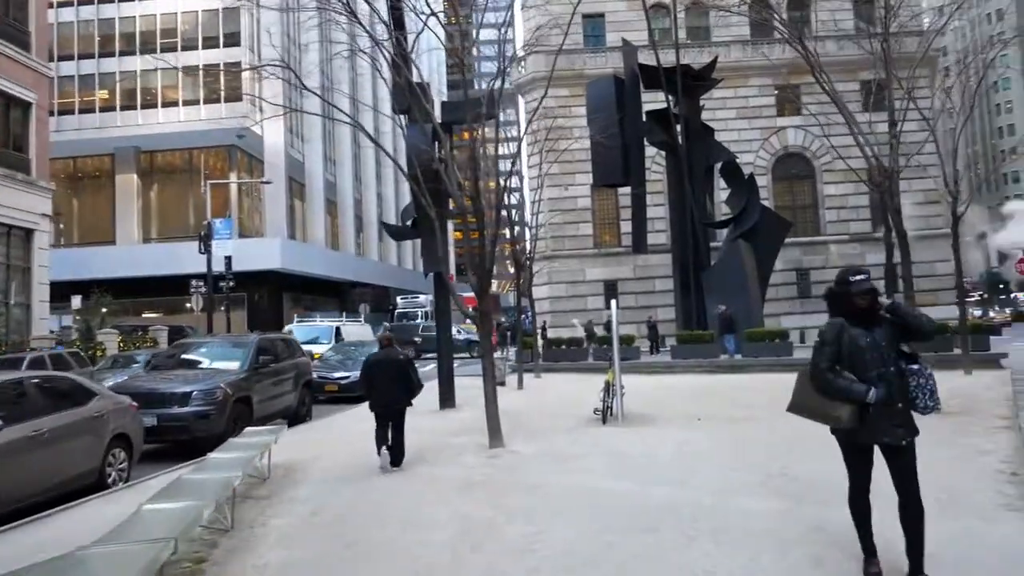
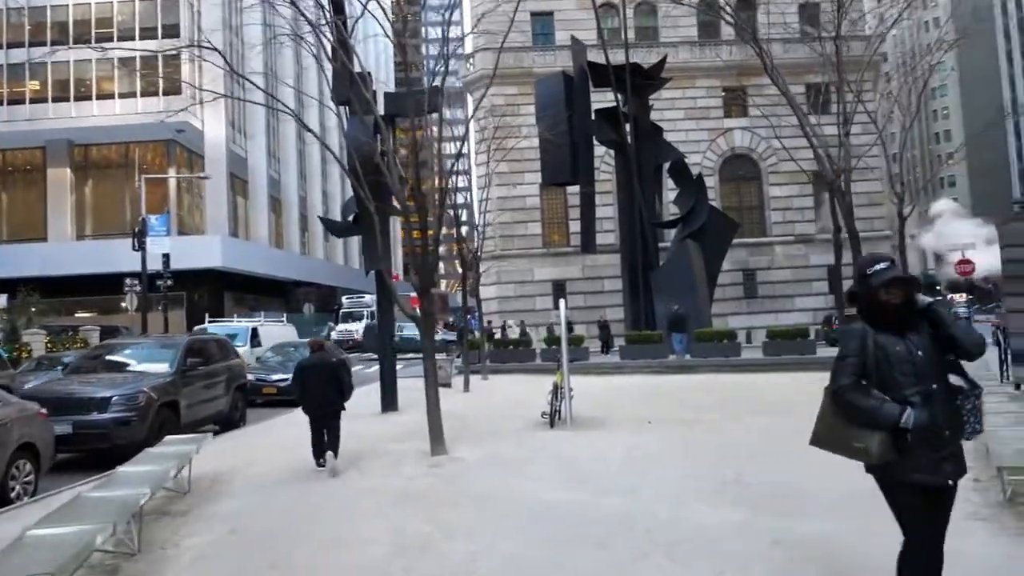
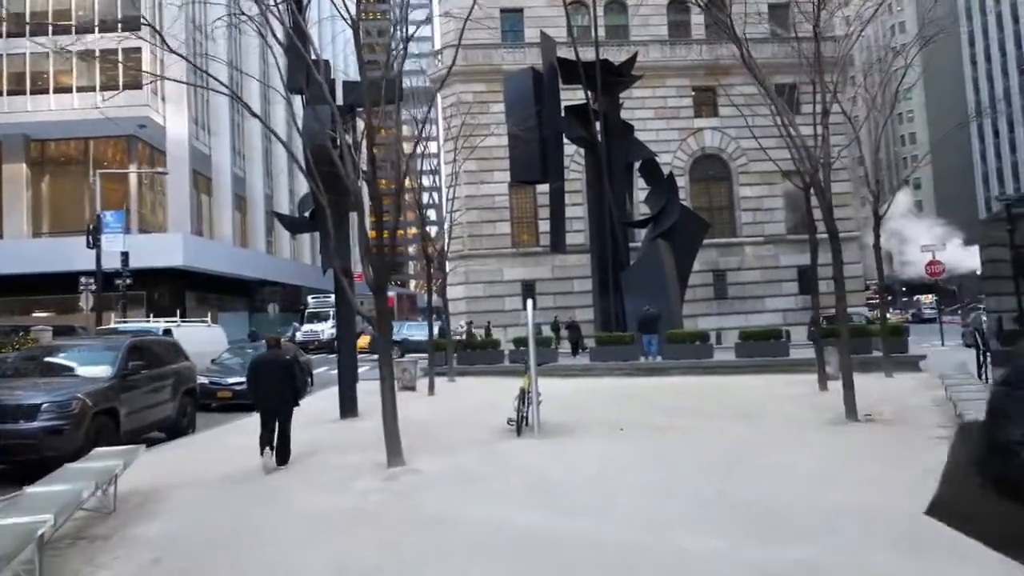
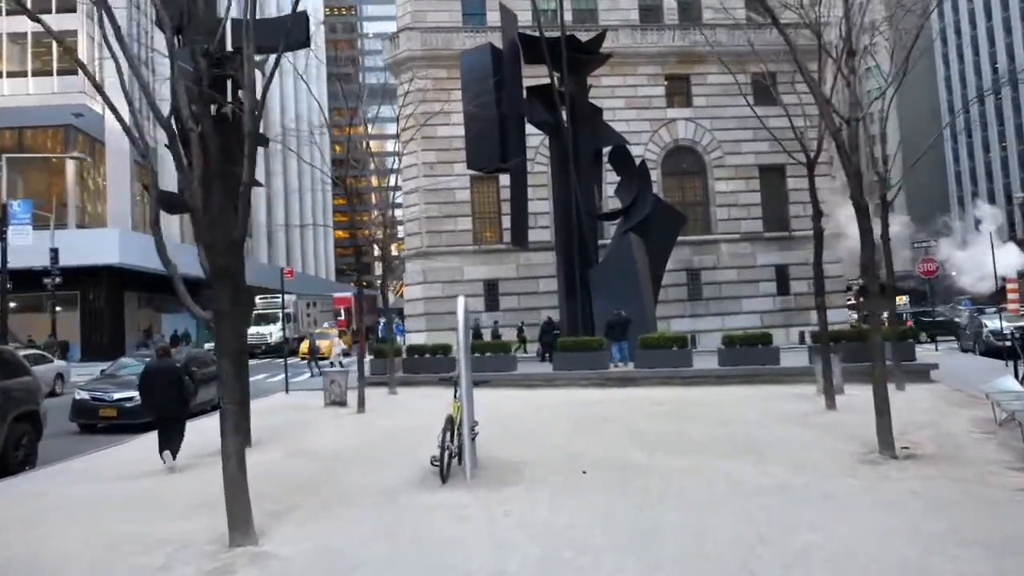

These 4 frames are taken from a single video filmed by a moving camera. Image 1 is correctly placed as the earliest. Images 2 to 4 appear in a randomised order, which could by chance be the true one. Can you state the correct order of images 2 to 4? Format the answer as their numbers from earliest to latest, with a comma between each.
2, 3, 4
